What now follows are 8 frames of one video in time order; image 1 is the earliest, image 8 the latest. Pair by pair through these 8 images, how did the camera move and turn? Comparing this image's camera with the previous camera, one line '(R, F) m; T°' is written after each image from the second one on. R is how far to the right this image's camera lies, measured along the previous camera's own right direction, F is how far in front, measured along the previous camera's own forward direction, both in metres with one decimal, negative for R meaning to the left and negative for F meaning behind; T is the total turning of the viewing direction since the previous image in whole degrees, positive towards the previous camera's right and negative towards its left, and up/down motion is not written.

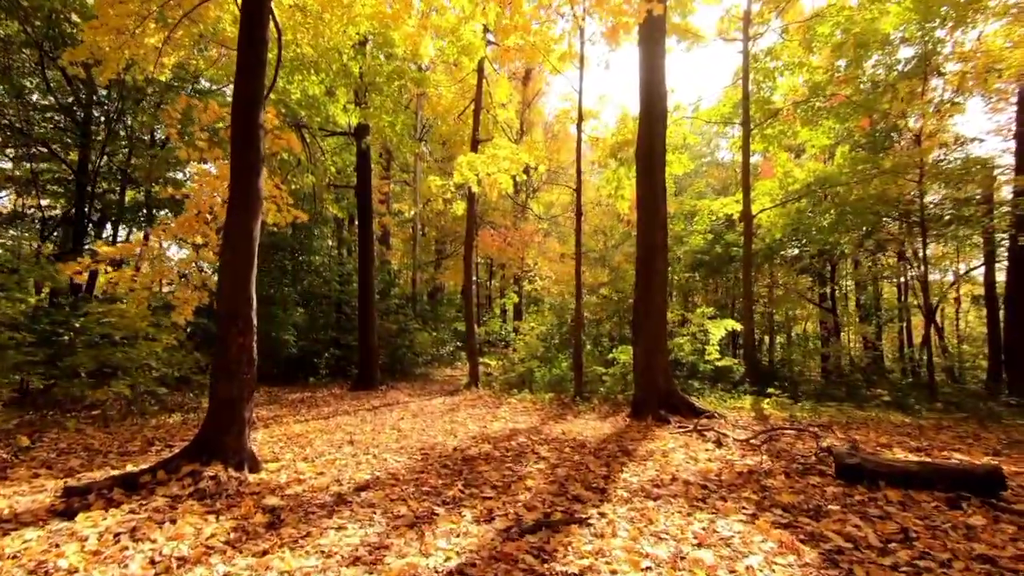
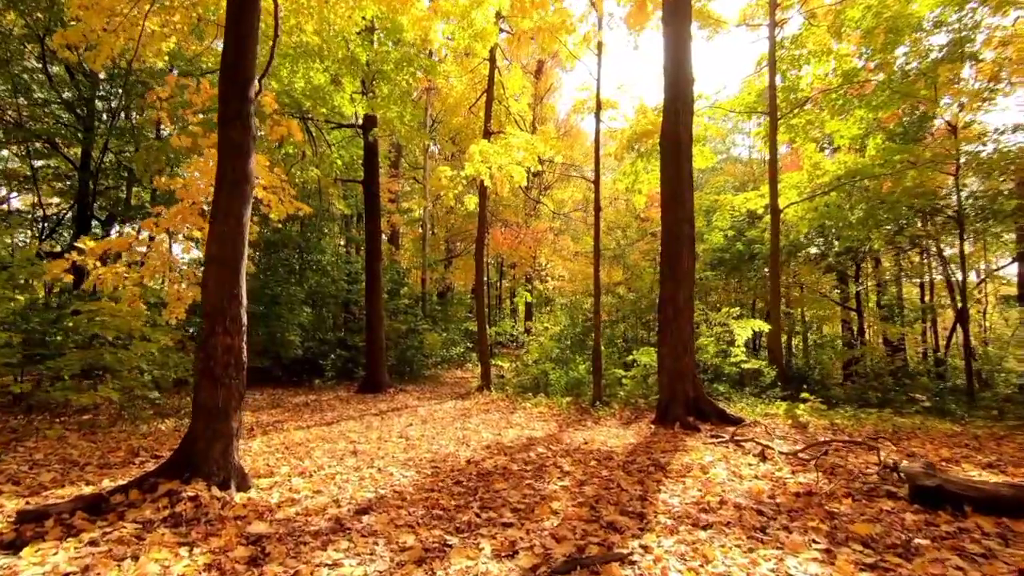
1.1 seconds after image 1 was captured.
(-0.1, +0.6) m; -1°
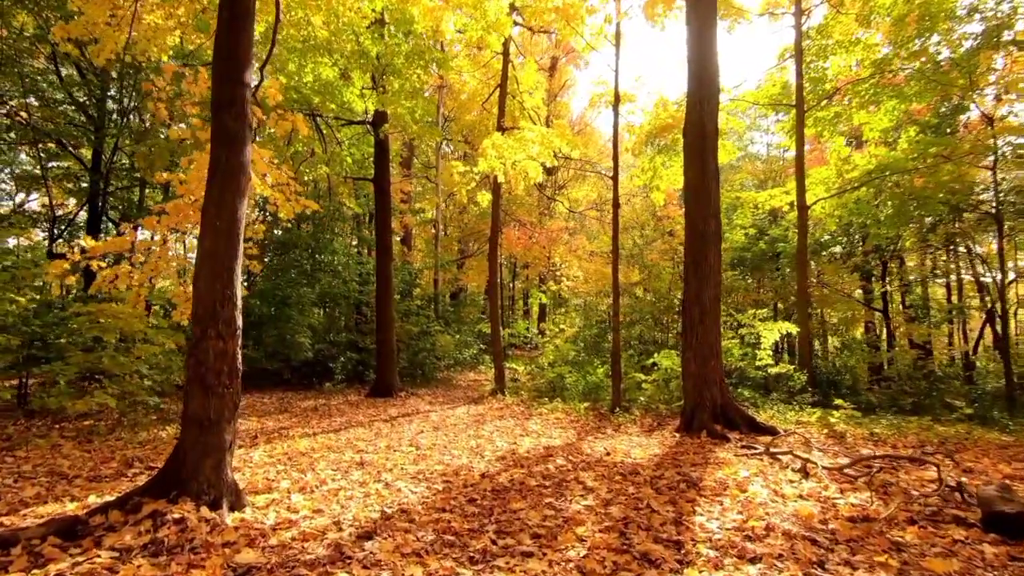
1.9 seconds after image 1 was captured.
(0.0, +0.4) m; -1°
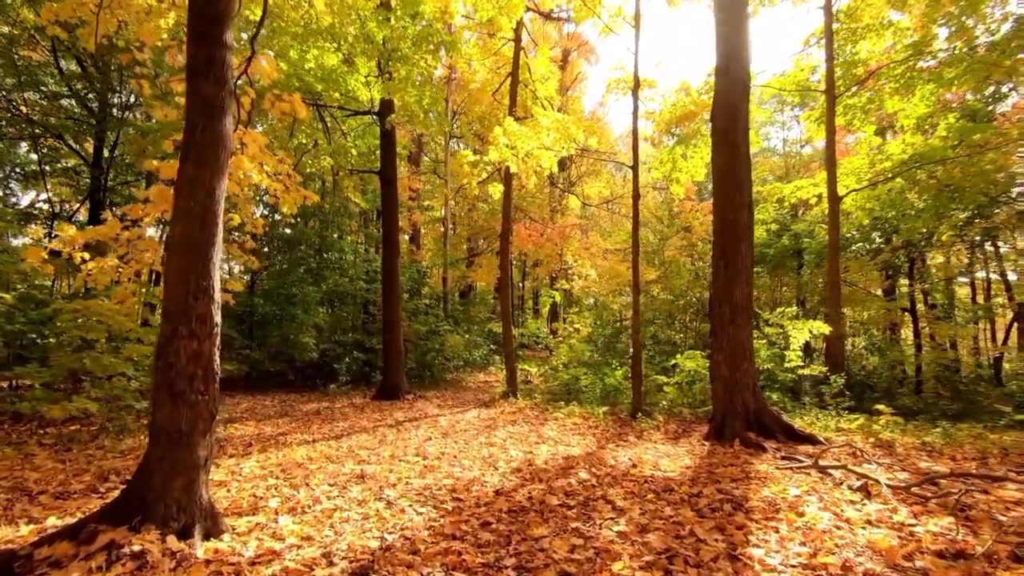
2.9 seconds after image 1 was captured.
(-0.1, +0.5) m; -1°
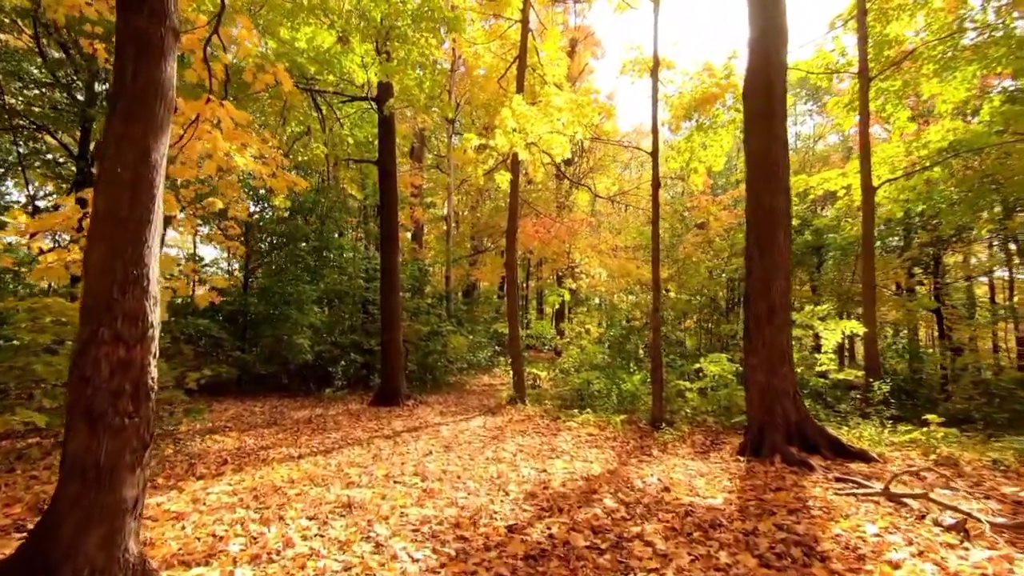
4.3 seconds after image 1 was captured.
(-0.1, +0.7) m; 0°
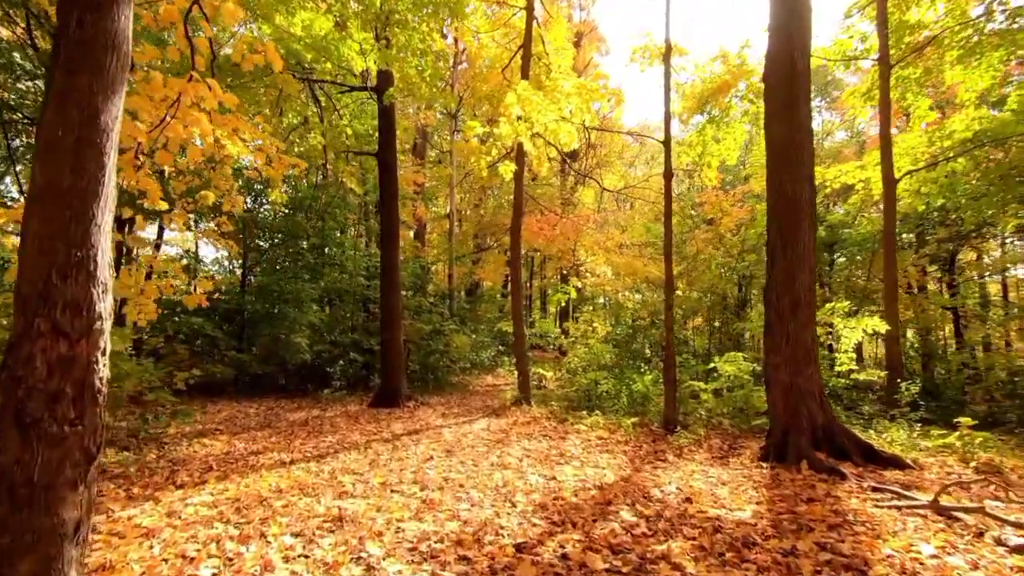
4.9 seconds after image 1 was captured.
(0.0, +0.4) m; 0°
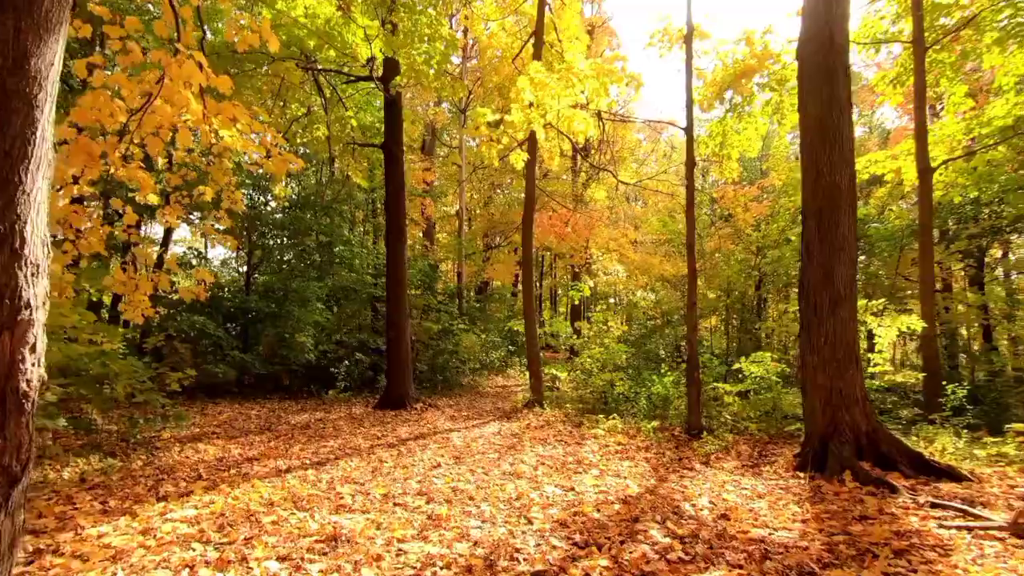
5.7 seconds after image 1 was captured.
(0.0, +0.4) m; -1°
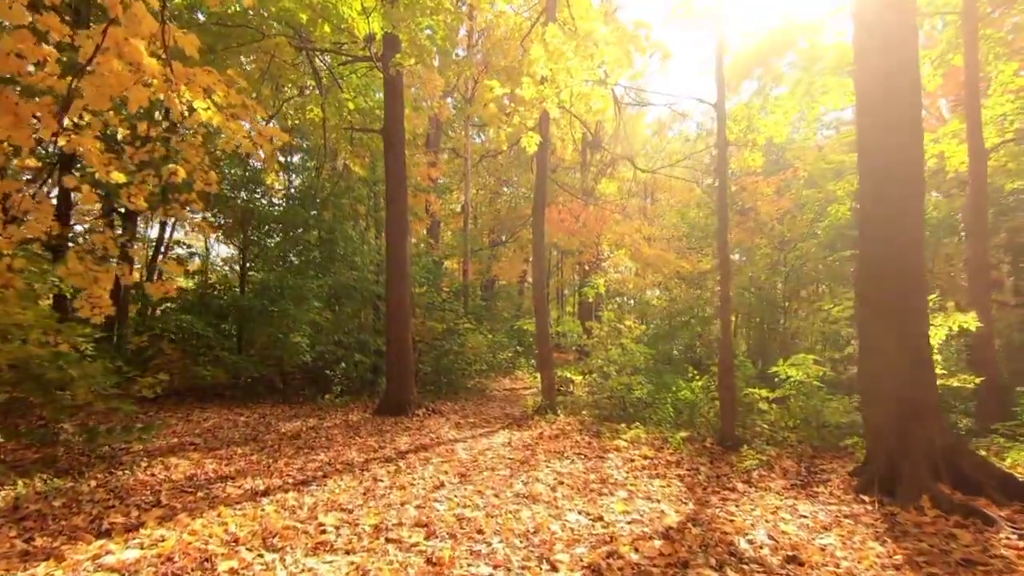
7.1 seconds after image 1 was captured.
(-0.1, +0.7) m; -1°
